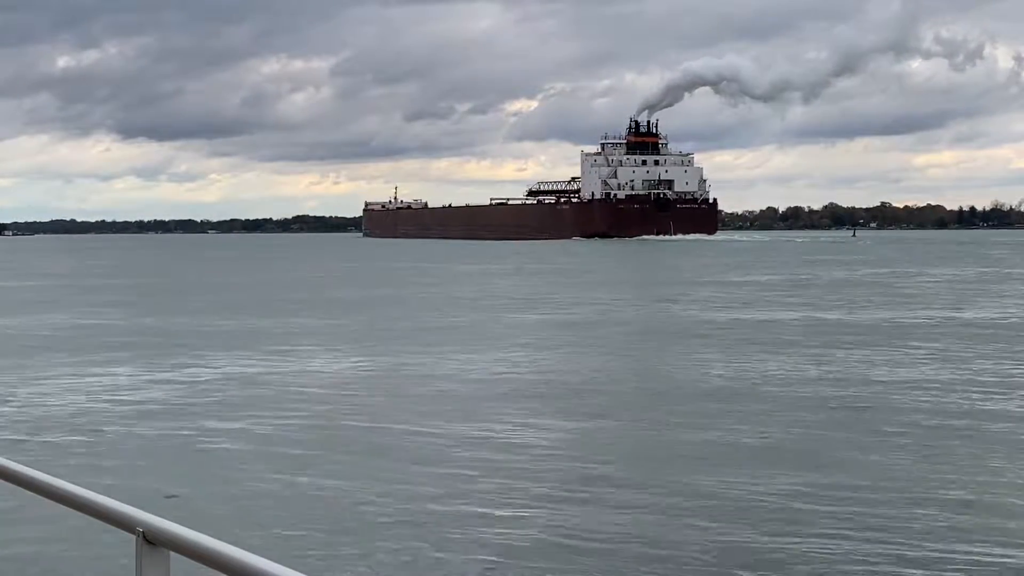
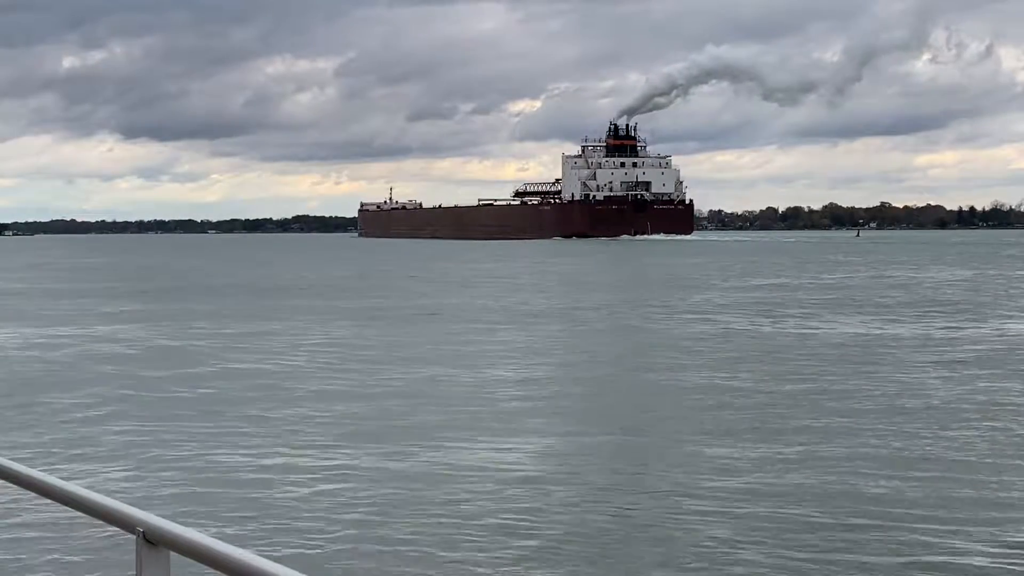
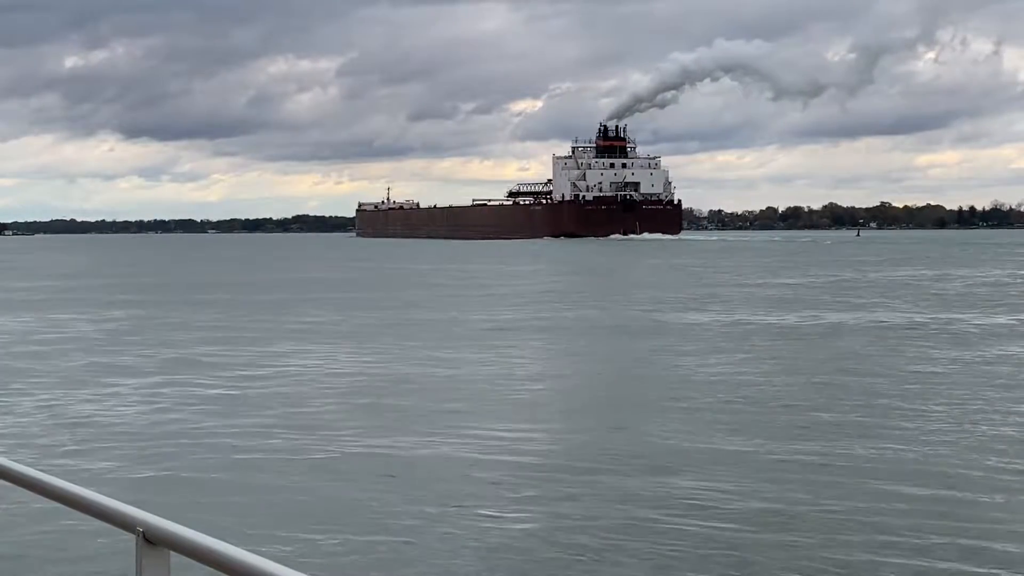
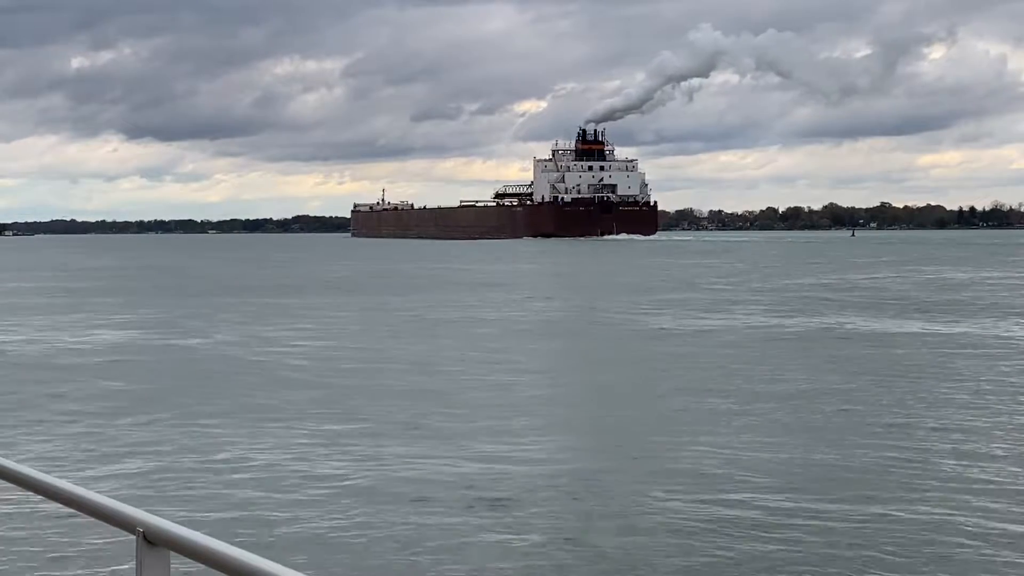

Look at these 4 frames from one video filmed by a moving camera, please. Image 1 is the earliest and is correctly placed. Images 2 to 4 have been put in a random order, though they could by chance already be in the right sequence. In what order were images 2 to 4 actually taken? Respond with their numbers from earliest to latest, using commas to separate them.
2, 3, 4
